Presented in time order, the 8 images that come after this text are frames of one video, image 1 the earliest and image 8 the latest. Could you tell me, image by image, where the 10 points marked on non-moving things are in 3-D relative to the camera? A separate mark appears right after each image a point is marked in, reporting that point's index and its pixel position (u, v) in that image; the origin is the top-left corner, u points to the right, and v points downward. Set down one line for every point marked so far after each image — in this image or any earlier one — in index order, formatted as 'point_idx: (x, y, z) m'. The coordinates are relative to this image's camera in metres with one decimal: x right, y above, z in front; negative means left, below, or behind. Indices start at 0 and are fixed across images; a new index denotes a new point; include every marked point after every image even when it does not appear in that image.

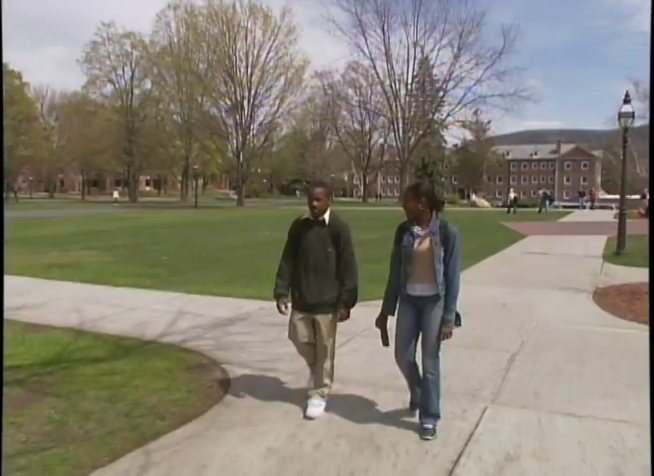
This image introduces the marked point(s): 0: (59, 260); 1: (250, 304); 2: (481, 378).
0: (-6.3, -0.5, +13.1) m
1: (-1.2, -1.0, +8.0) m
2: (+1.3, -1.2, +4.7) m
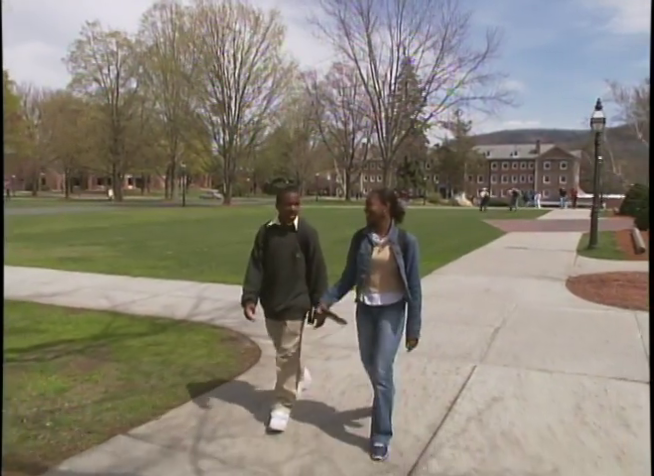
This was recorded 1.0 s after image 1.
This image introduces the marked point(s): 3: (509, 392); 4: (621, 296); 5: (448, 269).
0: (-6.4, -0.4, +13.8) m
1: (-1.1, -0.9, +8.9) m
2: (+1.5, -1.1, +5.7) m
3: (+1.5, -1.2, +4.5) m
4: (+4.2, -0.8, +8.0) m
5: (+2.3, -0.6, +10.5) m
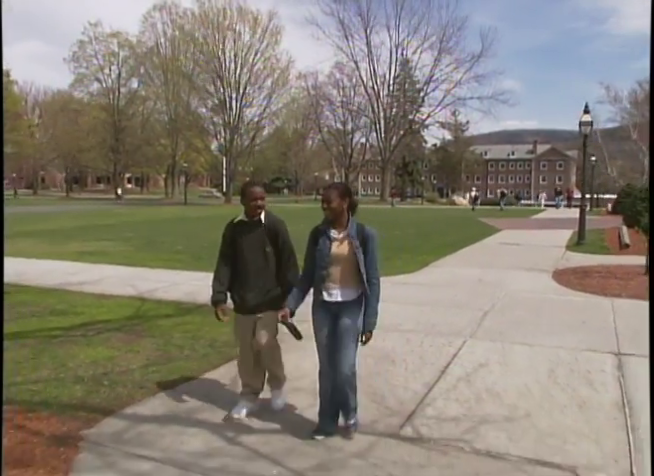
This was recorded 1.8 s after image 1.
0: (-6.3, -0.3, +14.5) m
1: (-1.0, -0.8, +9.6) m
2: (+1.6, -1.0, +6.4) m
3: (+1.6, -1.1, +5.2) m
4: (+4.3, -0.7, +8.7) m
5: (+2.3, -0.5, +11.2) m
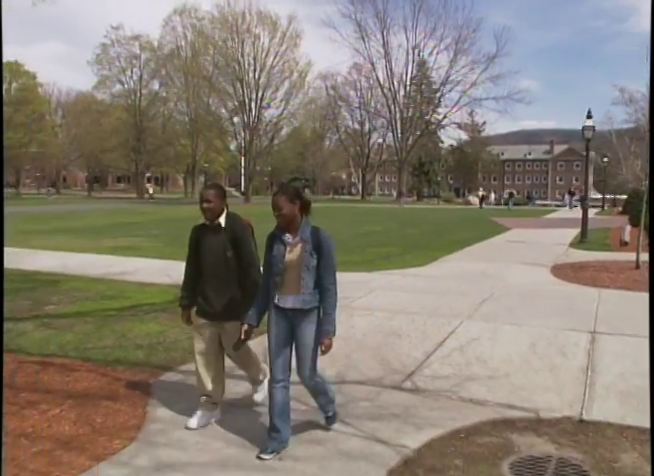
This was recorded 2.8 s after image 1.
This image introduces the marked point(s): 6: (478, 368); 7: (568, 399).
0: (-5.8, -0.2, +15.6) m
1: (-0.7, -0.7, +10.6) m
2: (+1.8, -0.9, +7.3) m
3: (+1.7, -1.1, +6.1) m
4: (+4.6, -0.7, +9.5) m
5: (+2.7, -0.4, +12.1) m
6: (+1.4, -1.2, +5.1) m
7: (+1.9, -1.3, +4.4) m
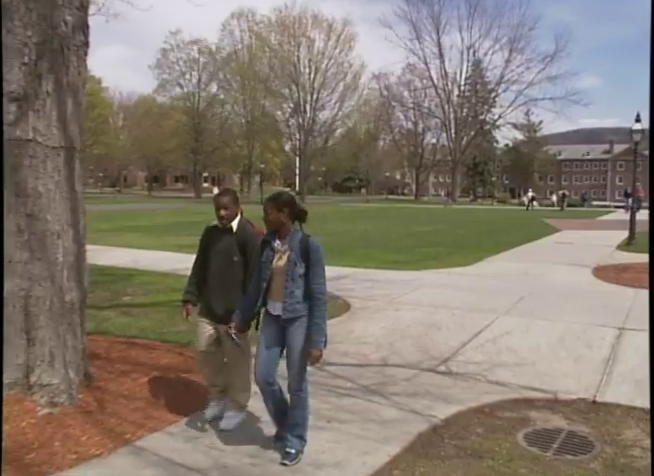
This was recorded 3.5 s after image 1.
0: (-4.3, -0.2, +16.9) m
1: (+0.3, -0.7, +11.4) m
2: (+2.4, -1.0, +7.8) m
3: (+2.3, -1.1, +6.7) m
4: (+5.4, -0.7, +9.8) m
5: (+3.8, -0.5, +12.5) m
6: (+1.9, -1.2, +5.7) m
7: (+2.3, -1.3, +5.0) m
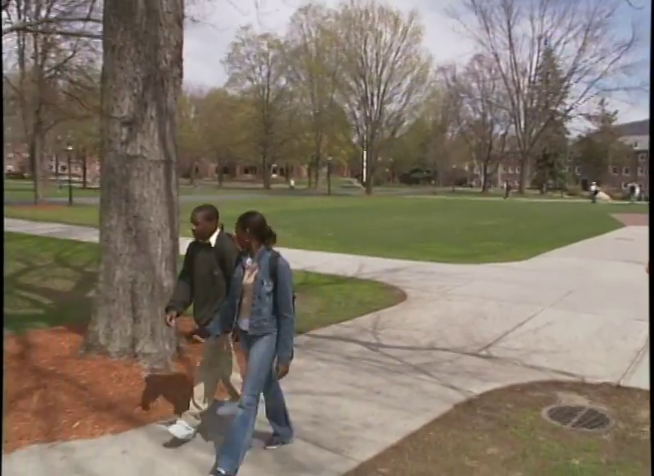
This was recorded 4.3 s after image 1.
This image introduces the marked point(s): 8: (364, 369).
0: (-2.3, +0.1, +18.1) m
1: (+1.6, -0.6, +12.1) m
2: (+3.3, -0.9, +8.3) m
3: (+3.0, -1.1, +7.2) m
4: (+6.5, -0.7, +9.9) m
5: (+5.2, -0.4, +12.8) m
6: (+2.5, -1.2, +6.3) m
7: (+2.8, -1.3, +5.5) m
8: (+0.4, -1.4, +5.9) m
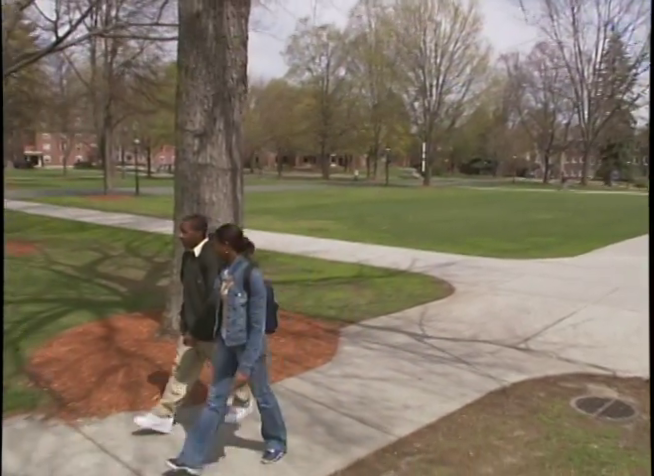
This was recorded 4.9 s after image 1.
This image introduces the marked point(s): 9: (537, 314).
0: (-0.5, +0.3, +18.8) m
1: (+2.8, -0.5, +12.4) m
2: (+4.1, -0.9, +8.5) m
3: (+3.7, -1.1, +7.4) m
4: (+7.5, -0.7, +9.8) m
5: (+6.5, -0.3, +12.8) m
6: (+3.0, -1.2, +6.6) m
7: (+3.3, -1.3, +5.8) m
8: (+1.0, -1.4, +6.5) m
9: (+2.9, -1.1, +7.7) m
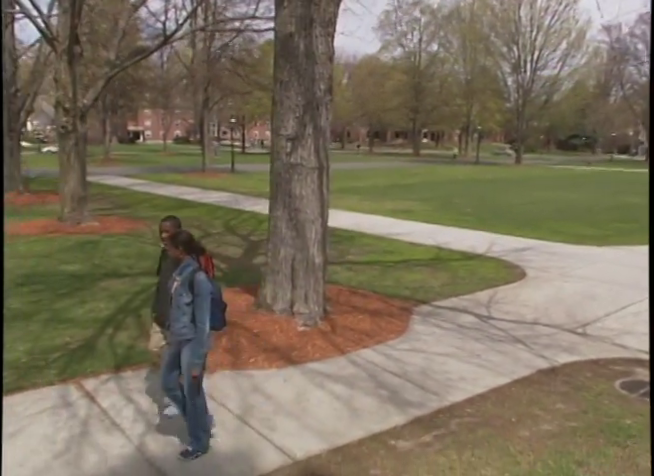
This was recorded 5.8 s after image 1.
0: (+2.4, +1.0, +19.5) m
1: (+4.6, -0.2, +12.8) m
2: (+5.3, -0.7, +8.7) m
3: (+4.7, -0.9, +7.7) m
4: (+8.8, -0.5, +9.4) m
5: (+8.4, 0.0, +12.5) m
6: (+4.0, -1.1, +7.0) m
7: (+4.1, -1.3, +6.1) m
8: (+1.9, -1.3, +7.2) m
9: (+4.0, -0.9, +8.1) m
